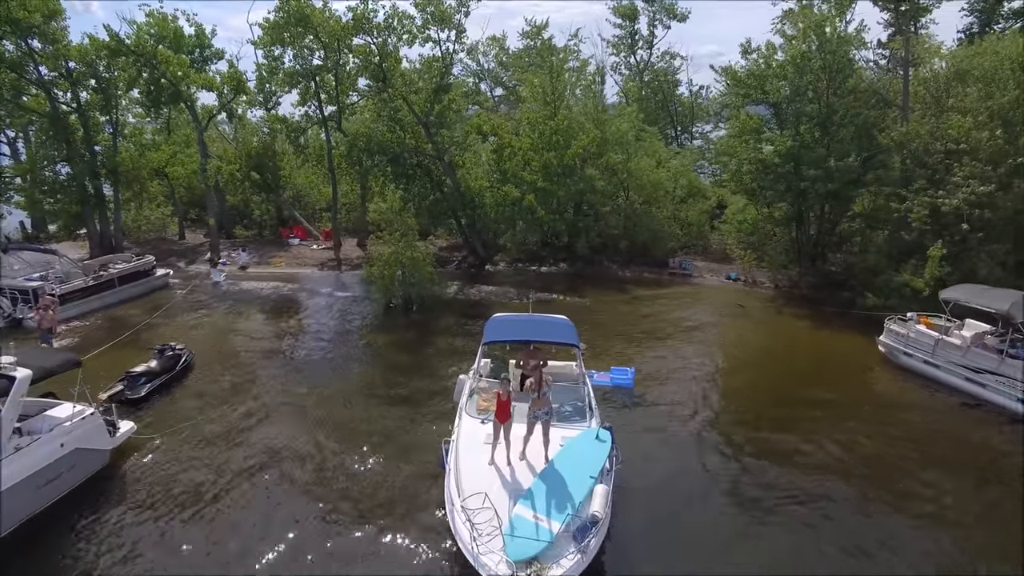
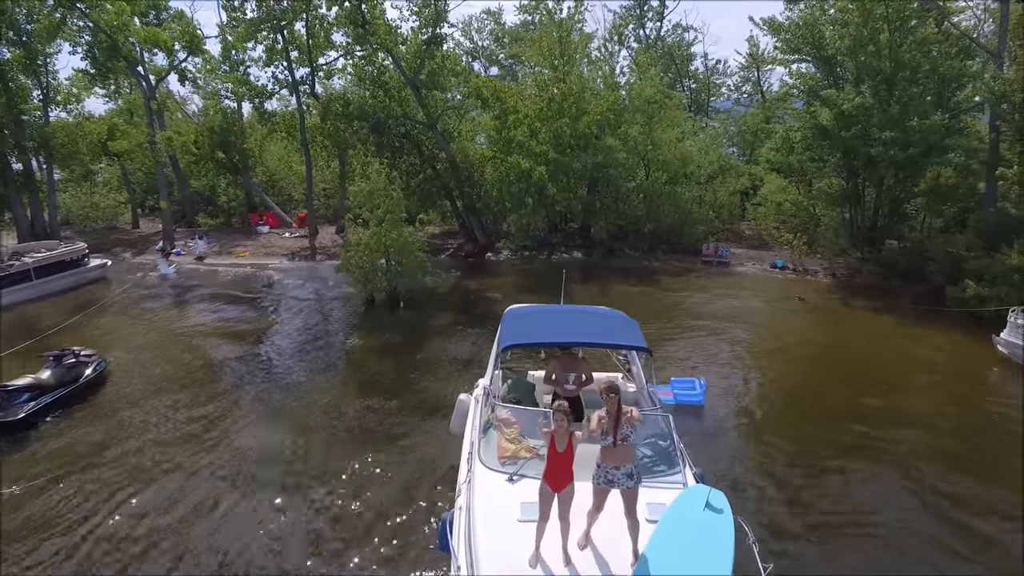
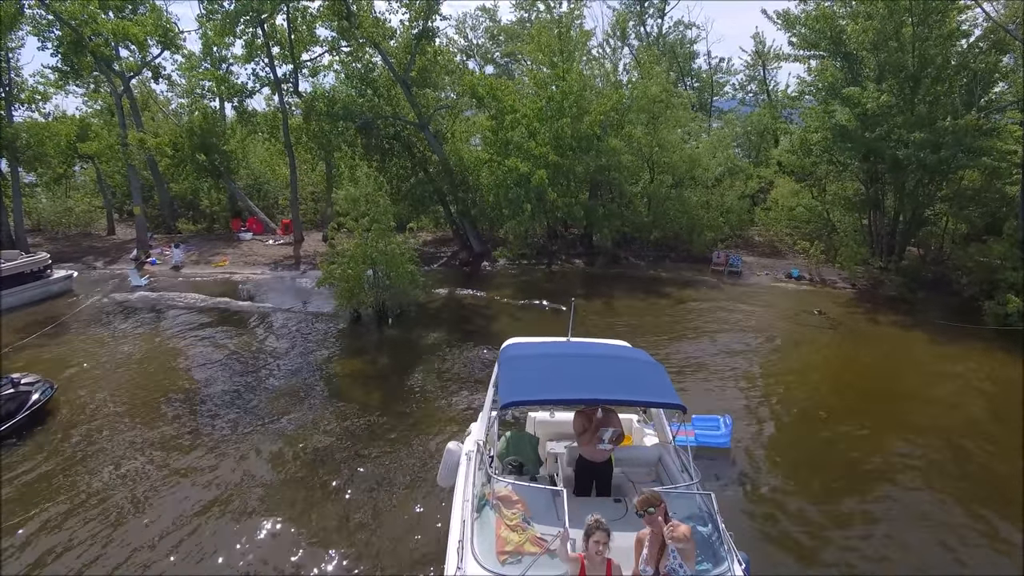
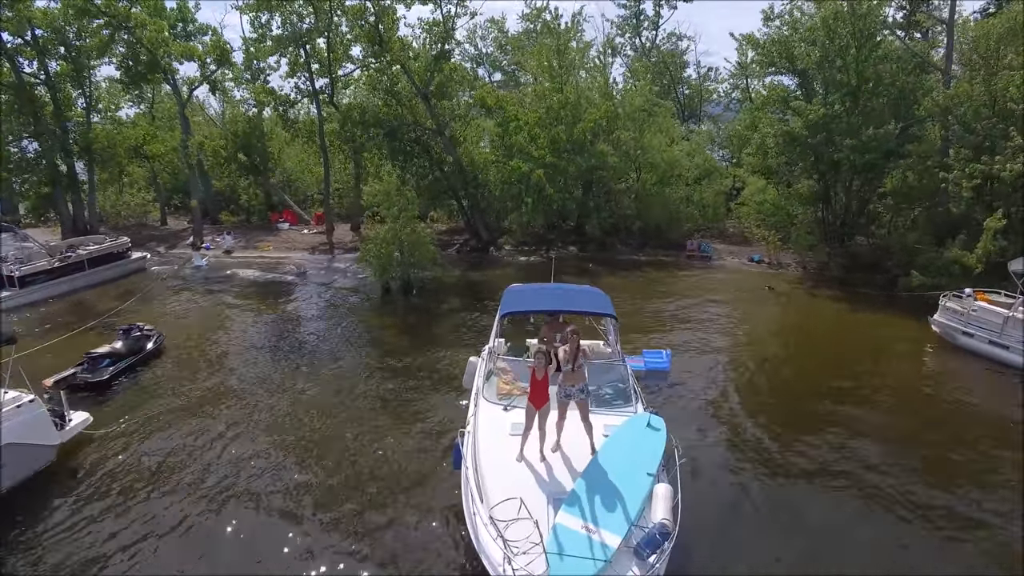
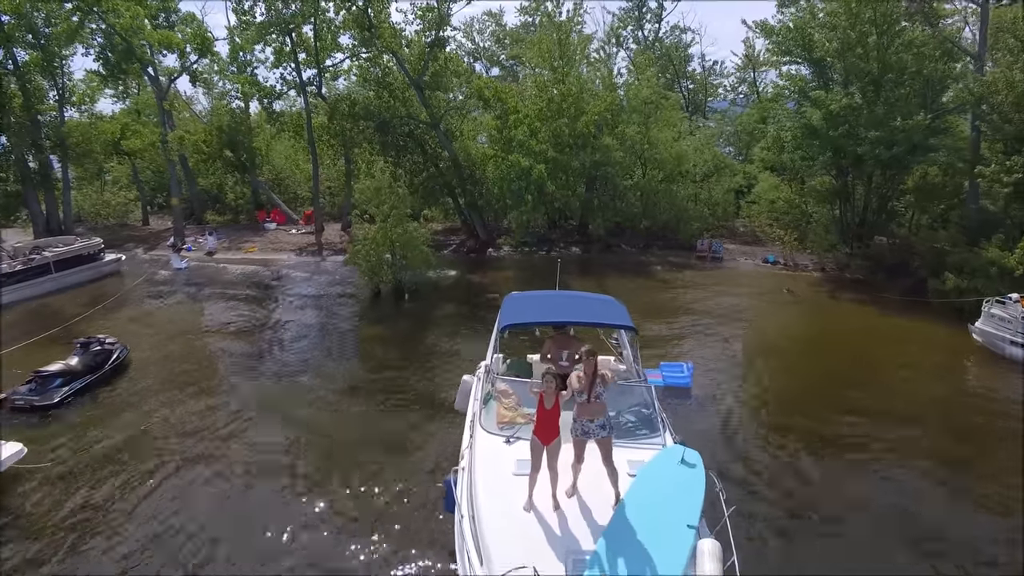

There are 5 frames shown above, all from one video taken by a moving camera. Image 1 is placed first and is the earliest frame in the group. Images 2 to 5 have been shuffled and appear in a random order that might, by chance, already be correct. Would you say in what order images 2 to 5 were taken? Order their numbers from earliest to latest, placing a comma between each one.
4, 5, 2, 3
